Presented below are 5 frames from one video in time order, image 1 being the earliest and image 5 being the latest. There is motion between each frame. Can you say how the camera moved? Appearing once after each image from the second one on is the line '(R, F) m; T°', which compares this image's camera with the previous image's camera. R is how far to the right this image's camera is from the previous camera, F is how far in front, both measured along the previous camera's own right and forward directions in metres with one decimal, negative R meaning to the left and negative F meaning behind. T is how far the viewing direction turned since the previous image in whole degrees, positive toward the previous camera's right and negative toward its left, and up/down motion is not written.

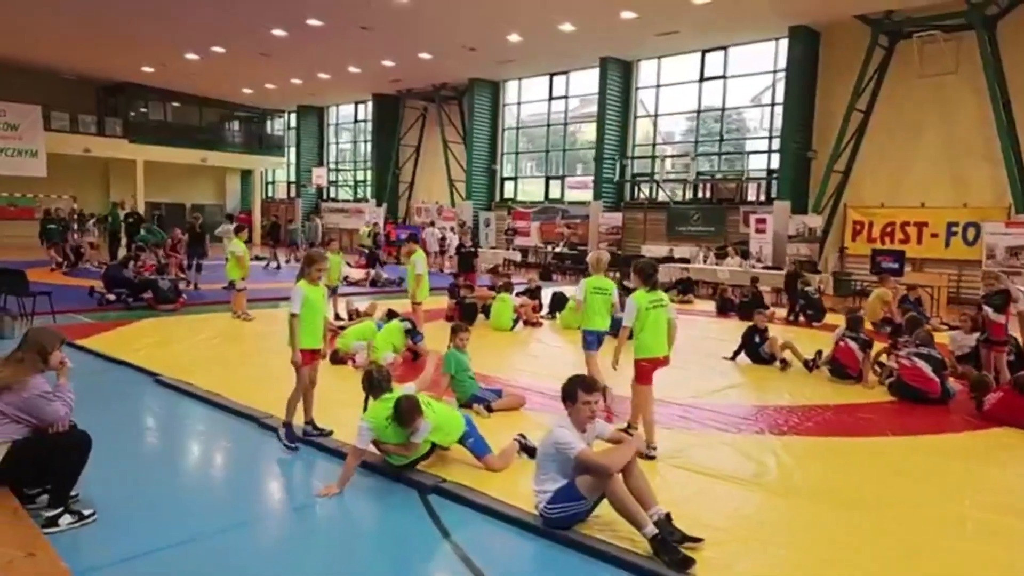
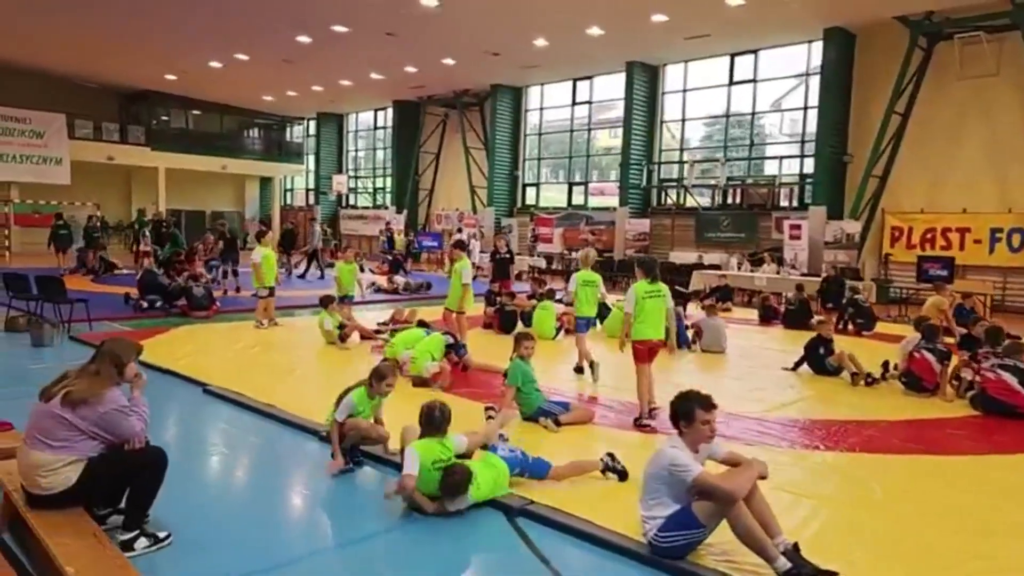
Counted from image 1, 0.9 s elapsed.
(-0.4, +0.3) m; -1°
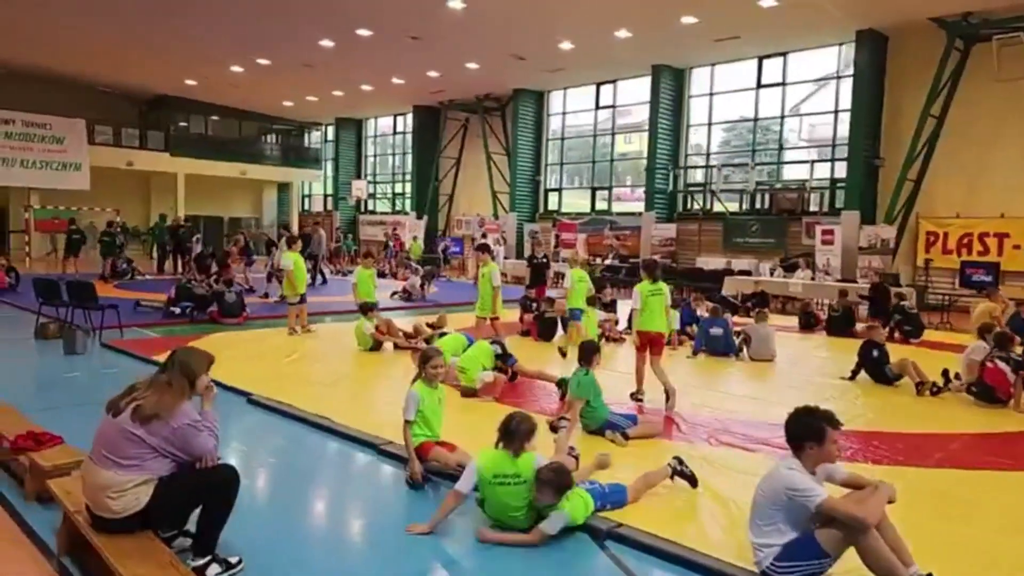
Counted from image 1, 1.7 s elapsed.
(-0.3, +0.2) m; -1°
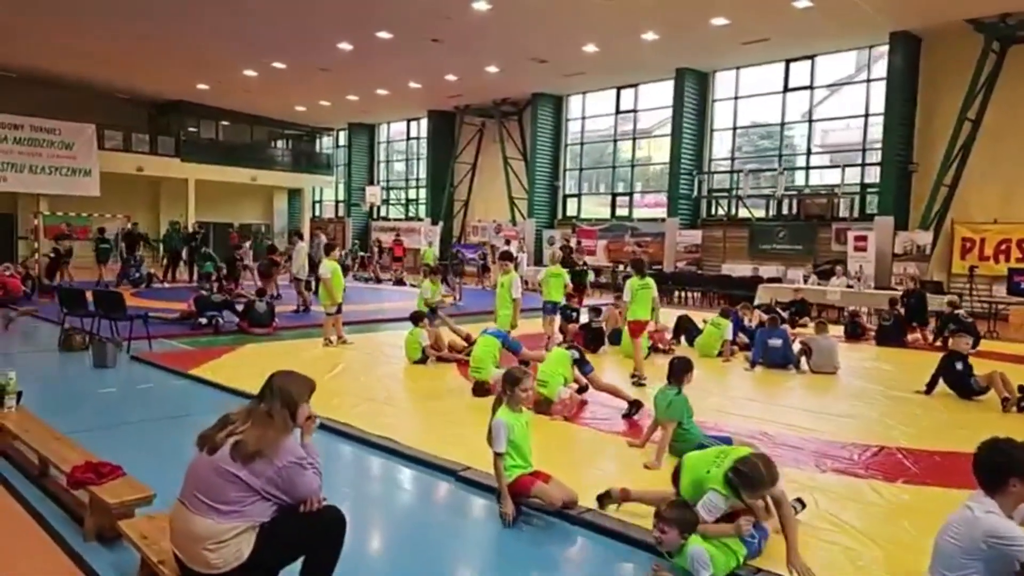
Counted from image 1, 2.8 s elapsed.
(-0.5, +0.4) m; 0°
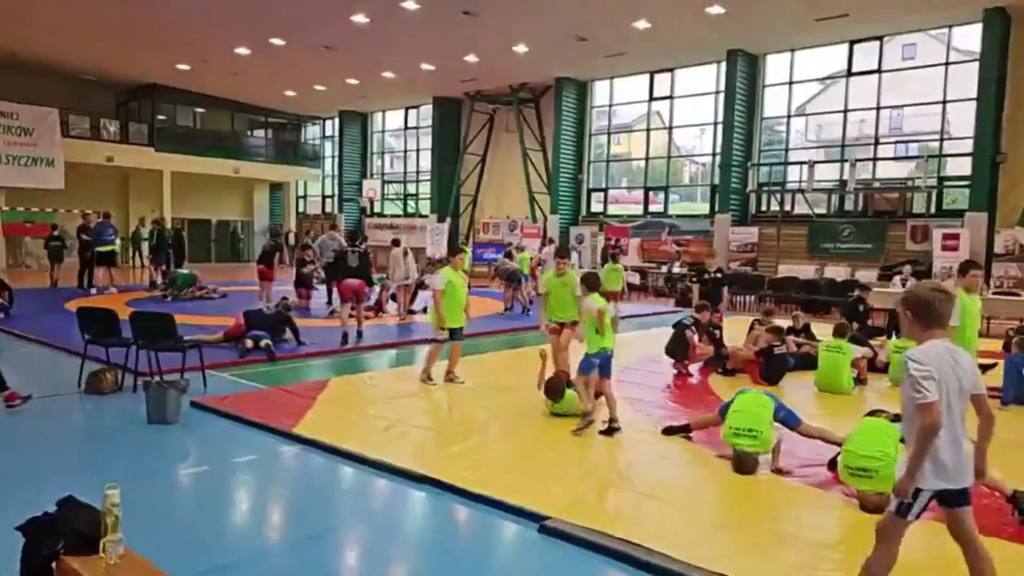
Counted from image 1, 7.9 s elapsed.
(-1.8, +2.0) m; +3°
